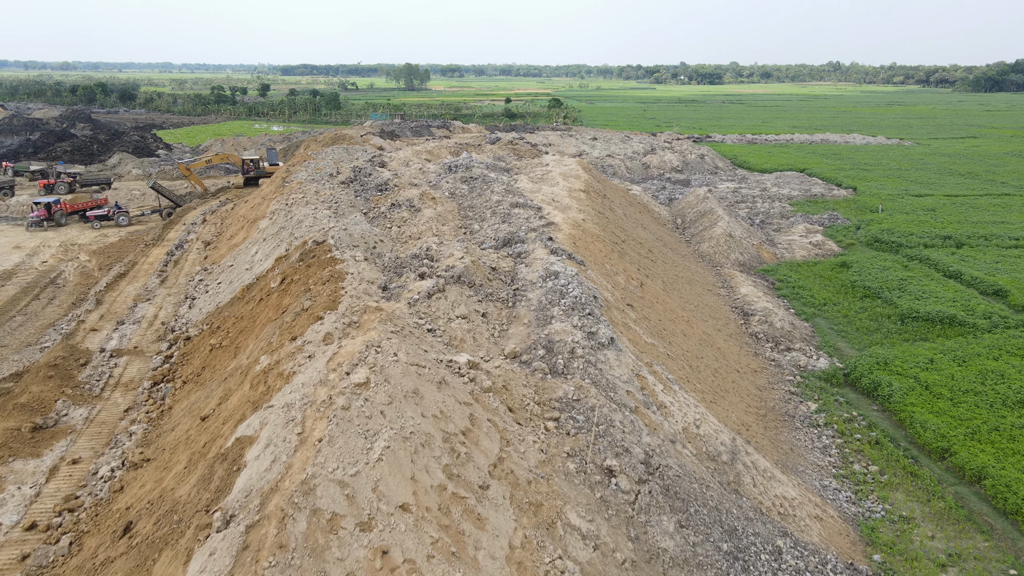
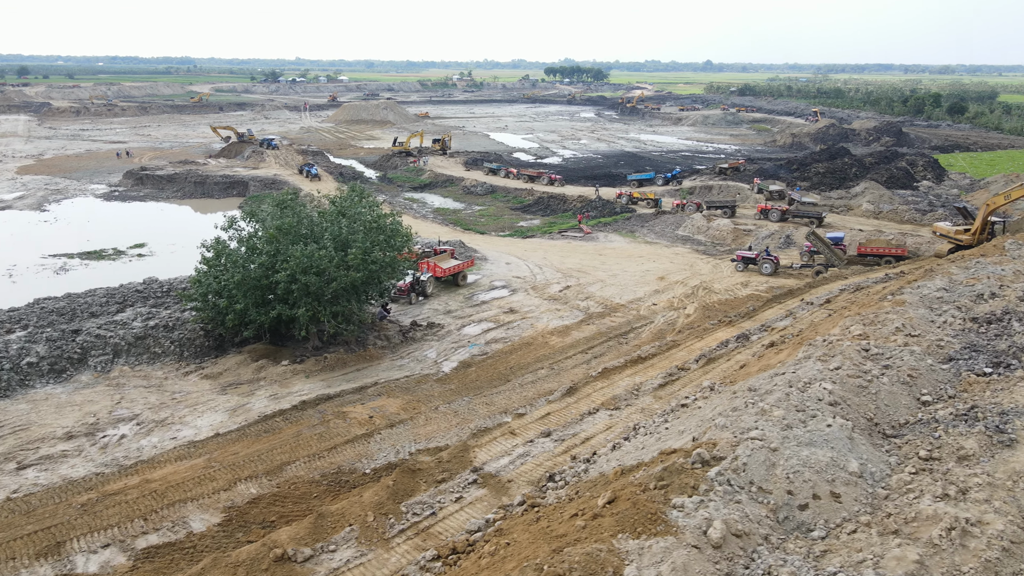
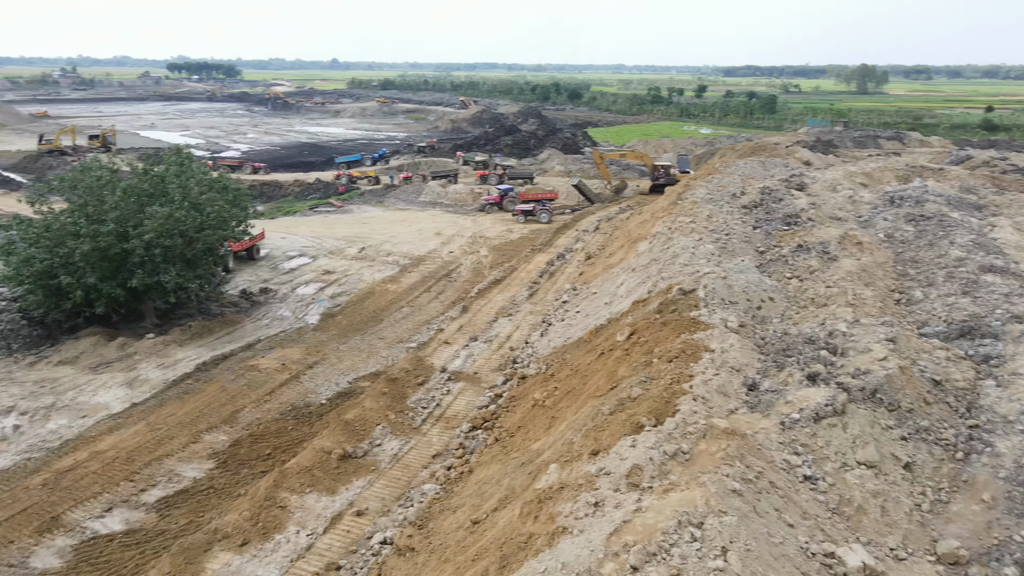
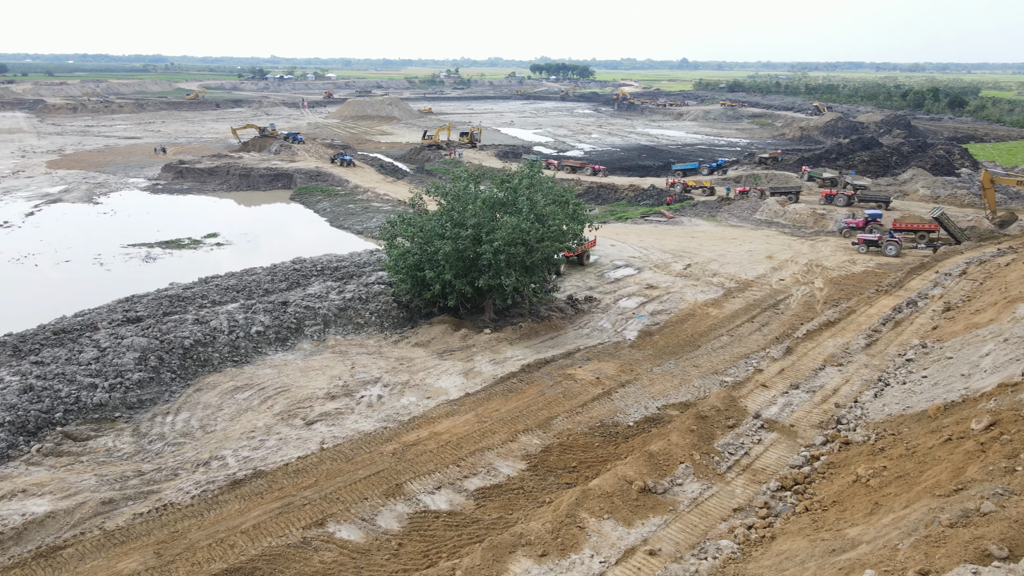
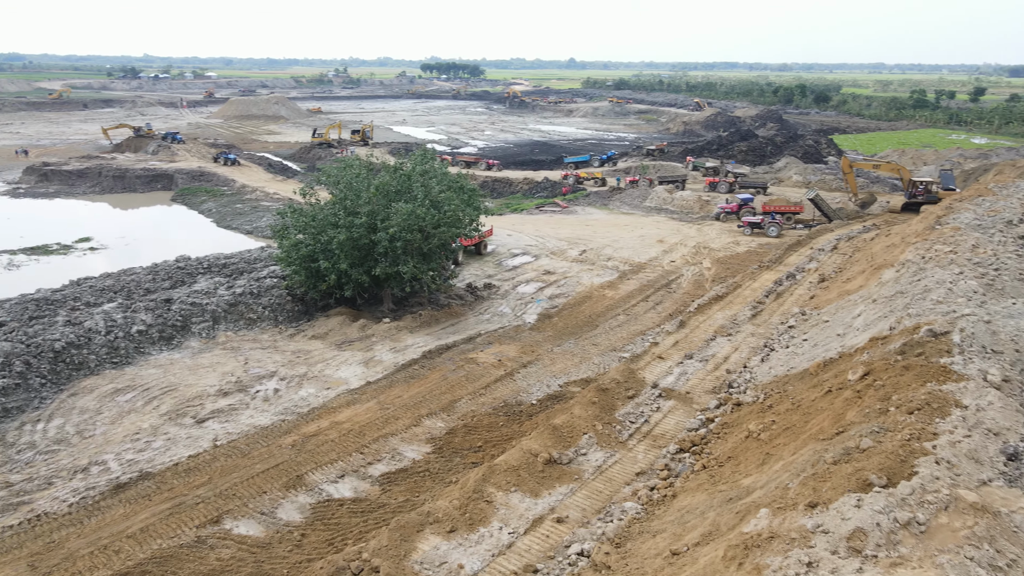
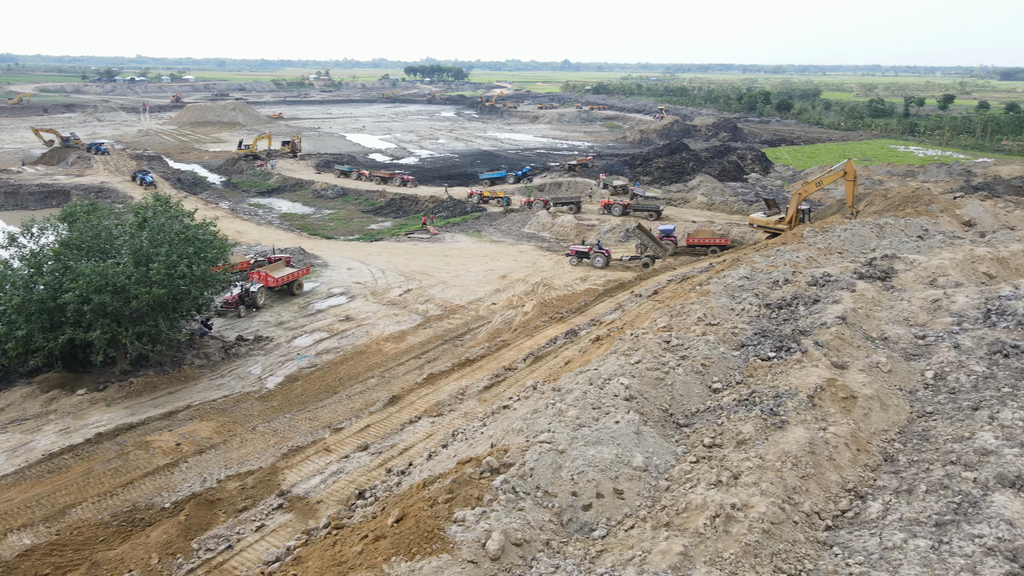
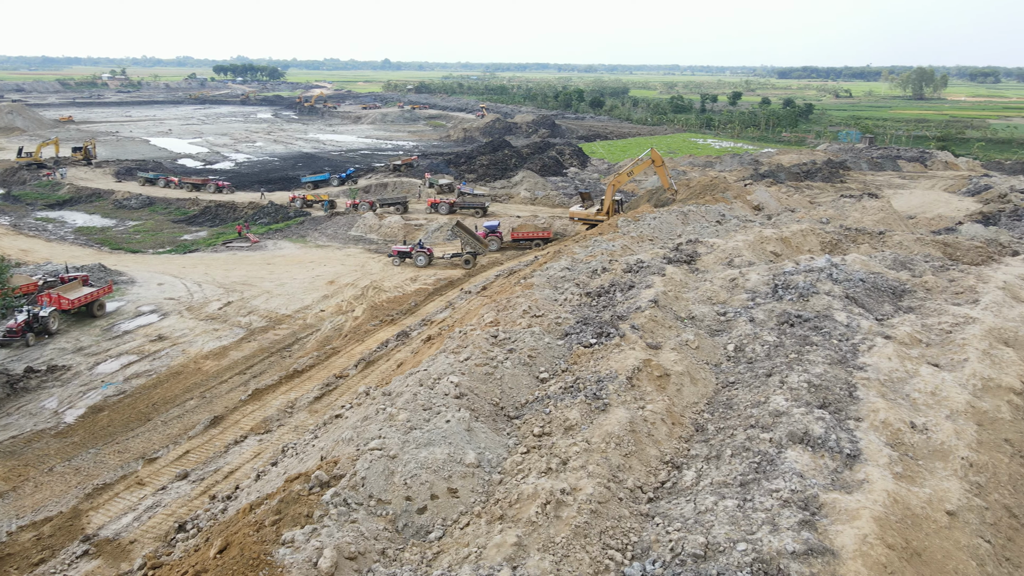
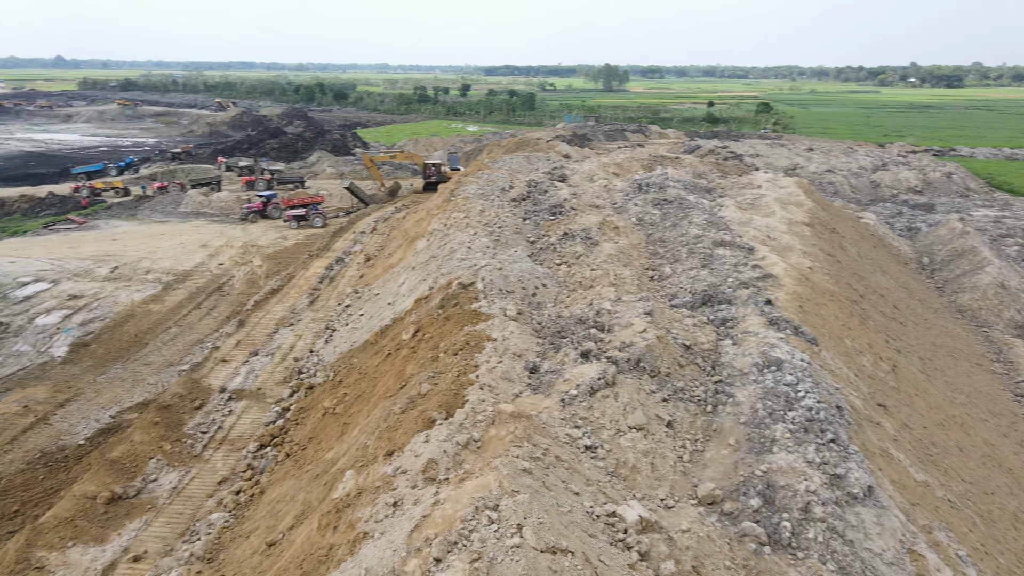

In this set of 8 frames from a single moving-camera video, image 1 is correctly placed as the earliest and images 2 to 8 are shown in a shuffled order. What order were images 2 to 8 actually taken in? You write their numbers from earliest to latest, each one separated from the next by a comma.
8, 3, 5, 4, 2, 6, 7
